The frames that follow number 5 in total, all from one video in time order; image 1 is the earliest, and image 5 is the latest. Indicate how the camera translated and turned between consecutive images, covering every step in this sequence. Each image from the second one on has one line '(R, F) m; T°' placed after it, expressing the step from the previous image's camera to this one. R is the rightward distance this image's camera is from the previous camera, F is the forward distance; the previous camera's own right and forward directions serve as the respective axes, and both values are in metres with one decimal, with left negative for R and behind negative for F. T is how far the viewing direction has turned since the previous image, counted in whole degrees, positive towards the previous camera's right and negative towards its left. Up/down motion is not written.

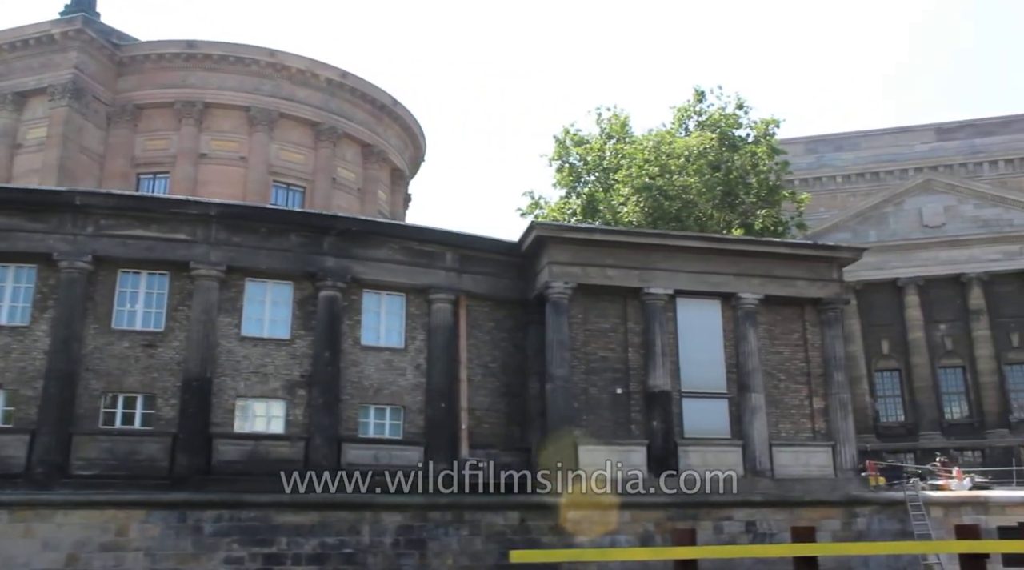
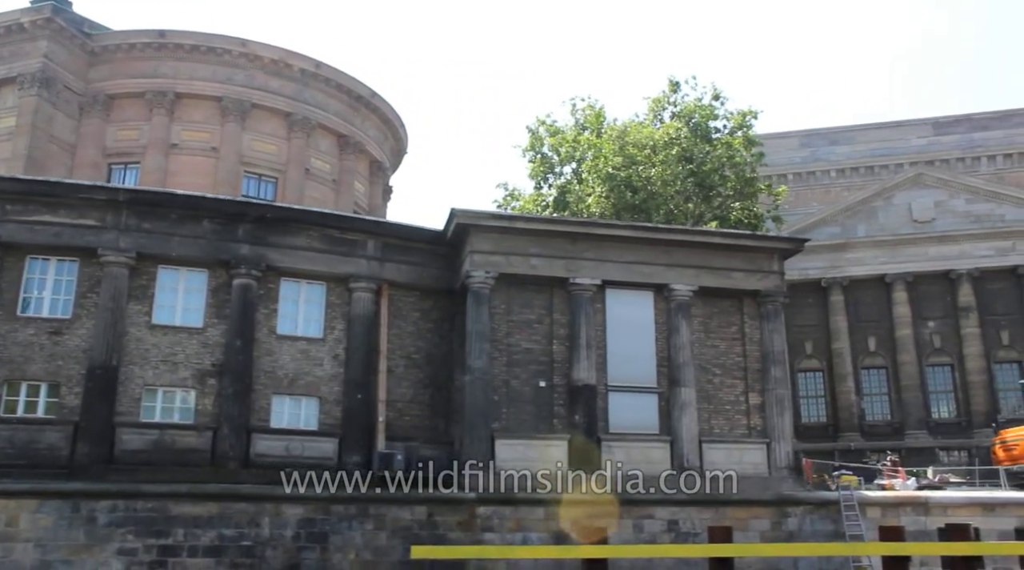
(+2.4, +0.6) m; -2°
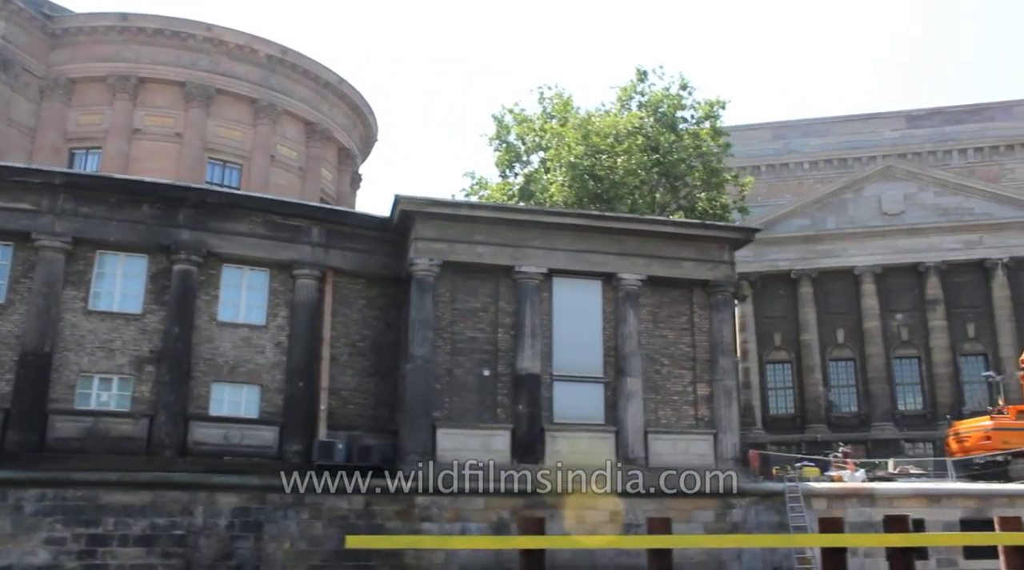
(+1.0, +0.2) m; +1°
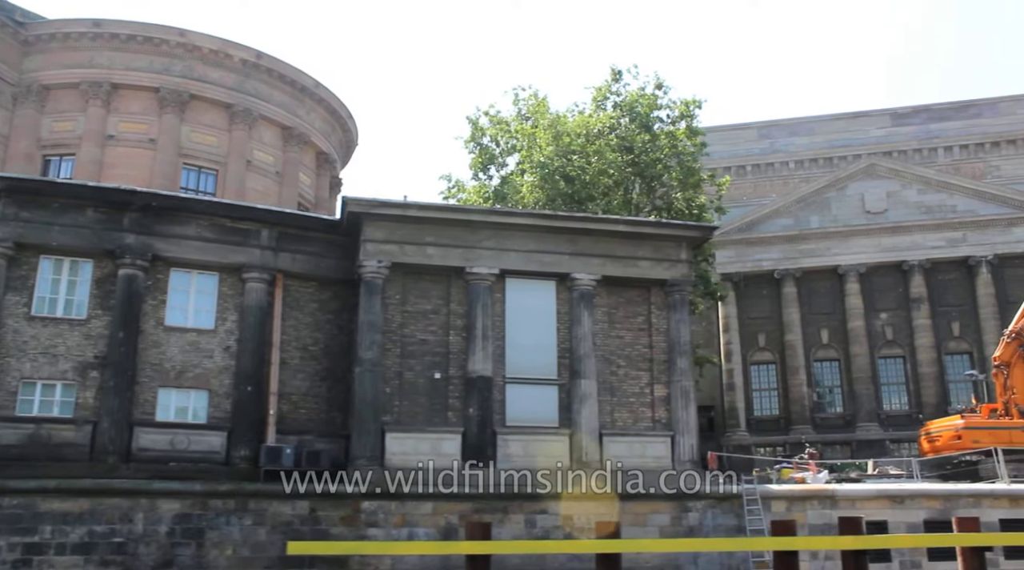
(+1.2, +0.3) m; 0°
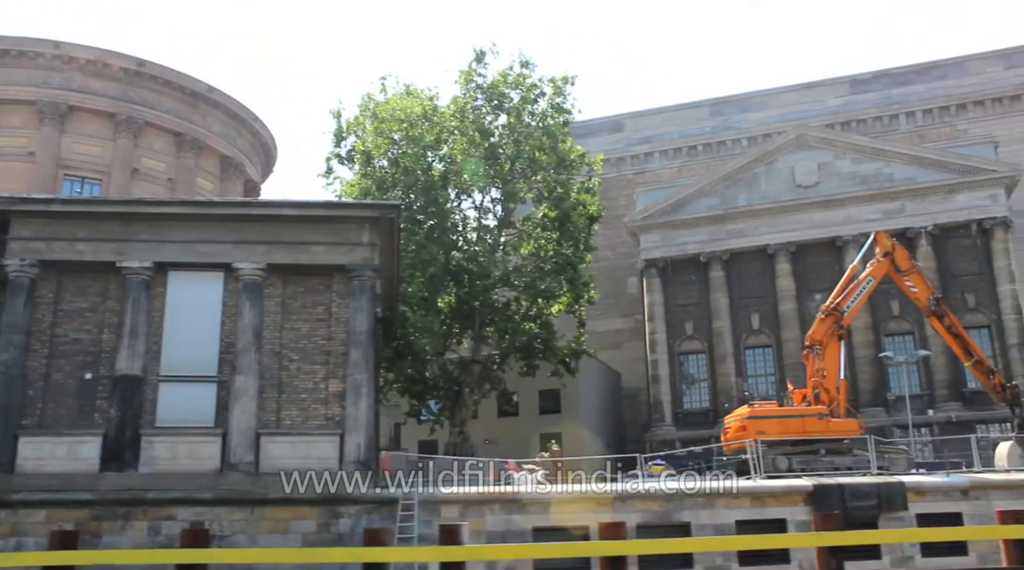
(+9.5, +2.1) m; -7°
